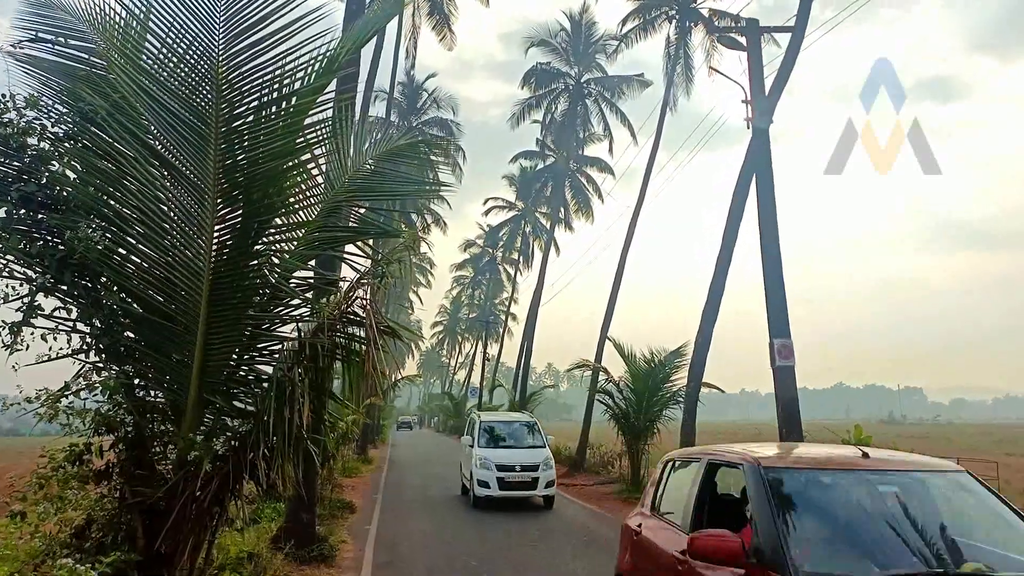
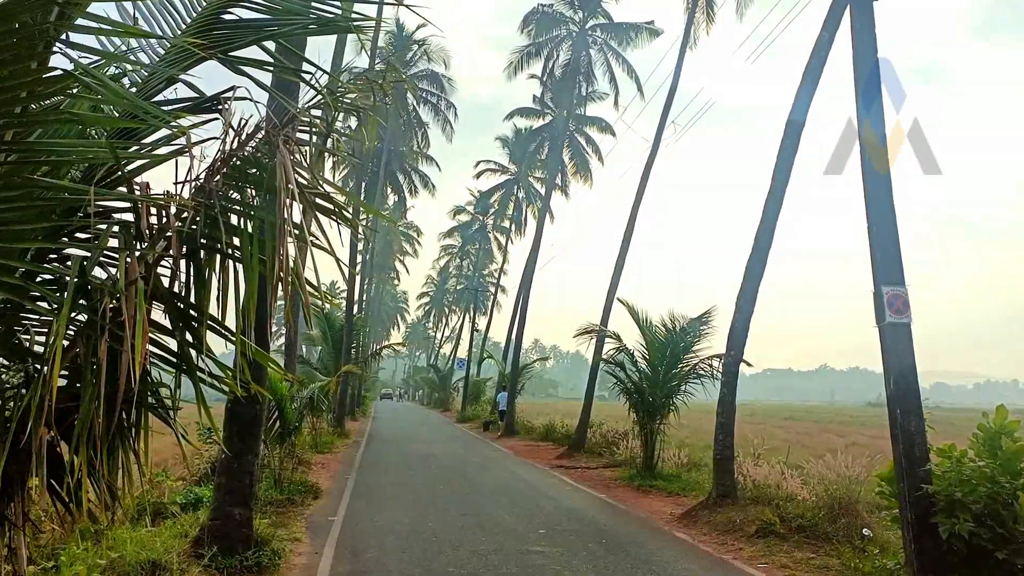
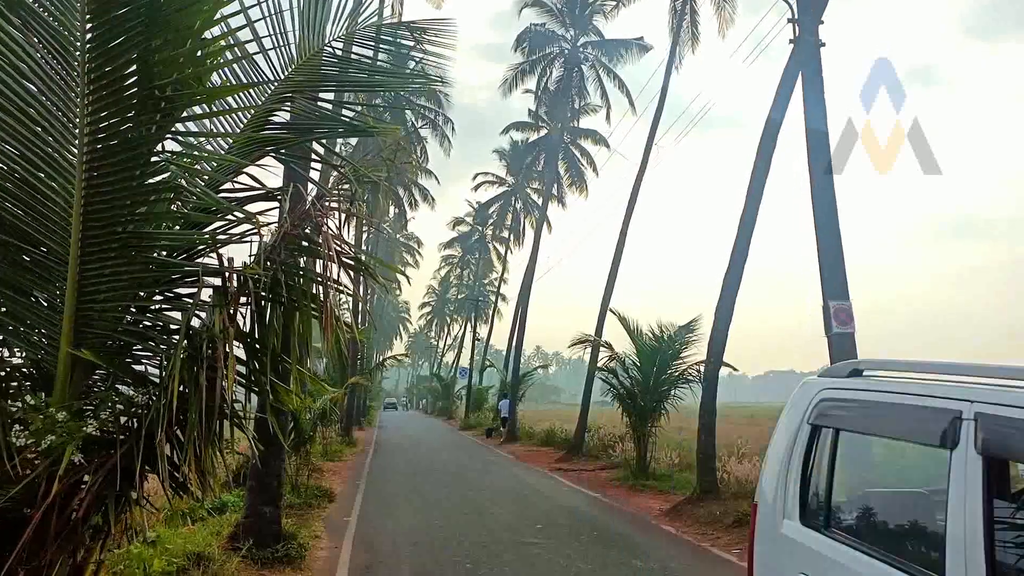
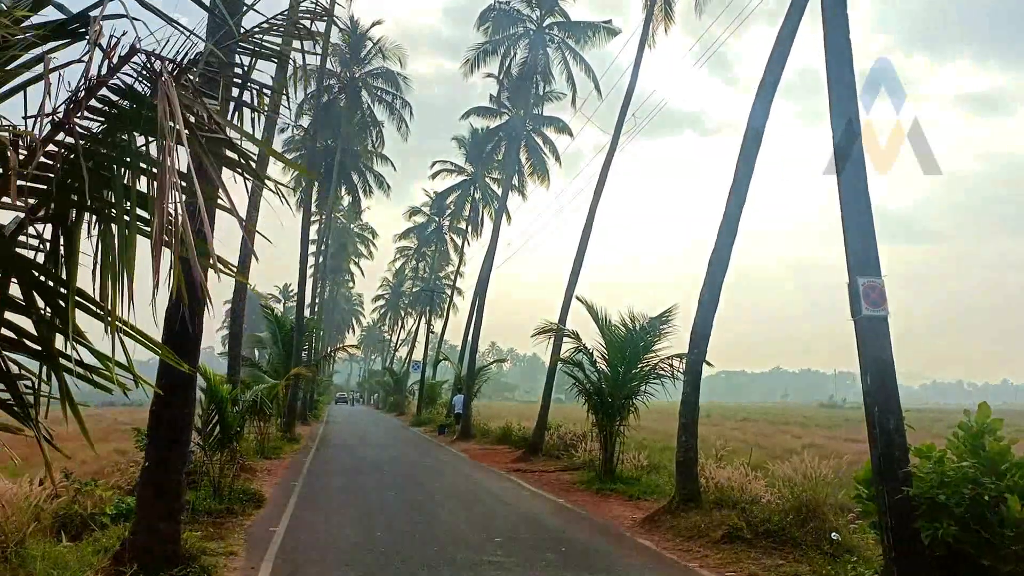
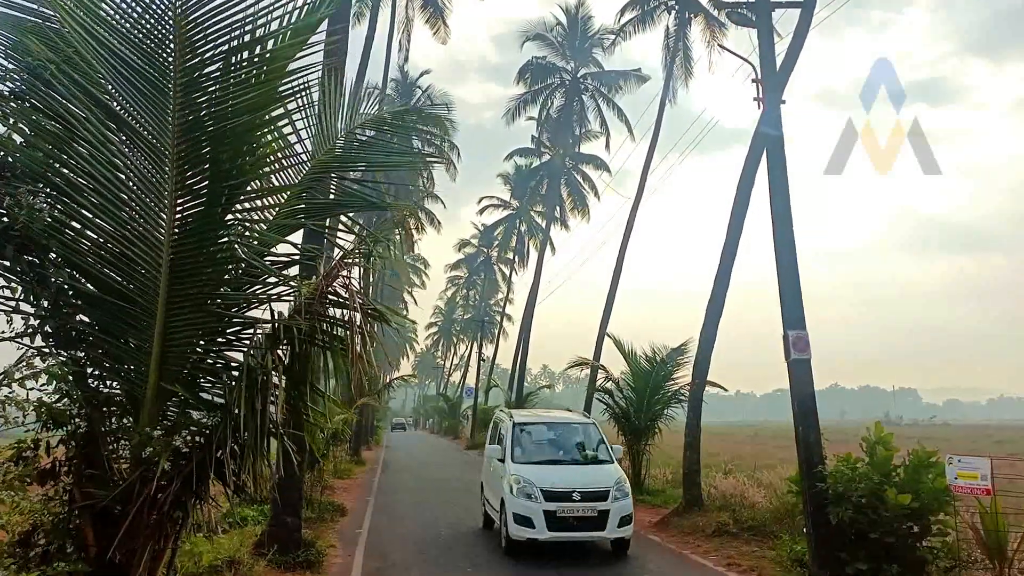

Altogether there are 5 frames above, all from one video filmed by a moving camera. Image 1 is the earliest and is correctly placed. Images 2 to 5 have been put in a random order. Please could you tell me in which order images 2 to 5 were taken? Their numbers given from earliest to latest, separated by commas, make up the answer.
5, 3, 2, 4
